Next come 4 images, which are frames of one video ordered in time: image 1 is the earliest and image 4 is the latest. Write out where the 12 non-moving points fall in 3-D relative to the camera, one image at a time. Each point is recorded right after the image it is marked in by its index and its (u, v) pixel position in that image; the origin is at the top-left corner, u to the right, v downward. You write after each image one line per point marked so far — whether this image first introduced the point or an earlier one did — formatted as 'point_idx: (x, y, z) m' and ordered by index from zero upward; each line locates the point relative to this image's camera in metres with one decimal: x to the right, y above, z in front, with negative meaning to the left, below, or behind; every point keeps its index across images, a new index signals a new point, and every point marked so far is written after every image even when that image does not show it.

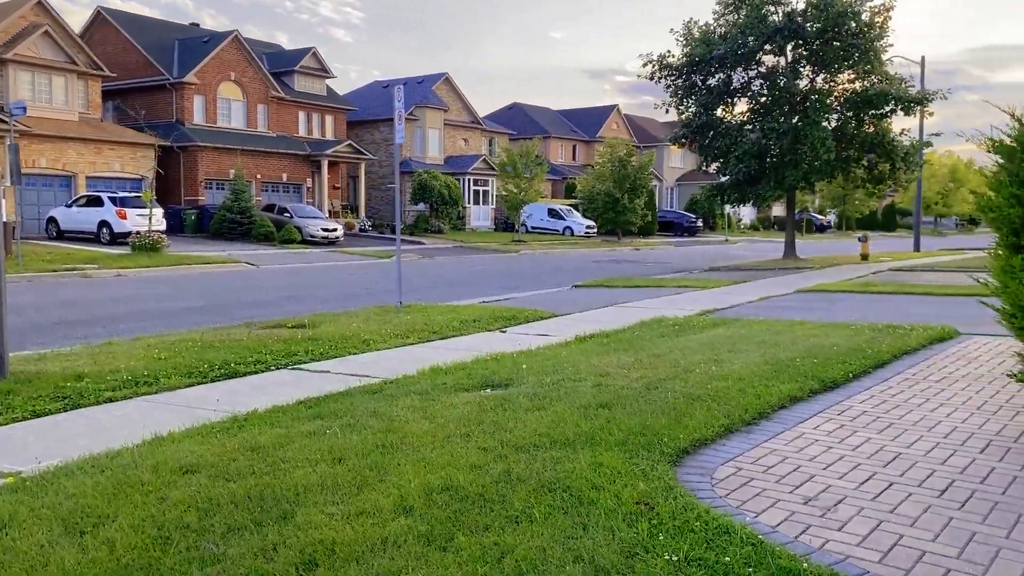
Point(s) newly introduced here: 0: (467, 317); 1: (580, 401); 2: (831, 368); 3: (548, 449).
0: (-0.6, -0.4, +12.0) m
1: (+0.4, -0.7, +5.6) m
2: (+2.4, -0.6, +6.7) m
3: (+0.2, -0.8, +4.5) m
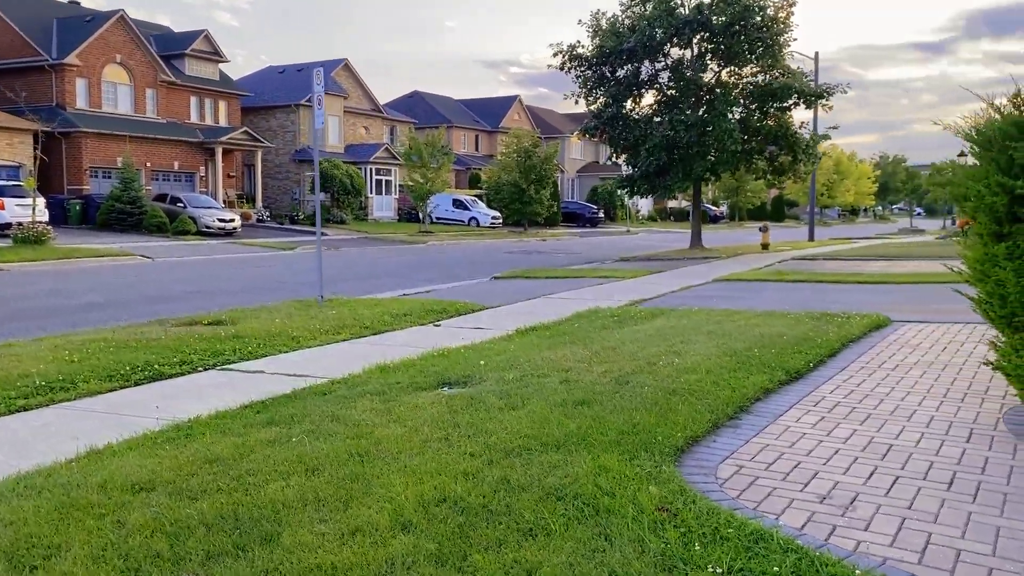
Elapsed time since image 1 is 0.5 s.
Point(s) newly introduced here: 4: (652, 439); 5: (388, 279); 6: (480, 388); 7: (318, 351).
0: (-1.5, -0.3, +11.6) m
1: (+0.3, -0.7, +5.4) m
2: (+2.1, -0.5, +6.7) m
3: (+0.1, -0.8, +4.2) m
4: (+0.7, -0.8, +4.4) m
5: (-2.8, +0.2, +19.6) m
6: (-0.2, -0.7, +5.9) m
7: (-1.9, -0.6, +8.7) m
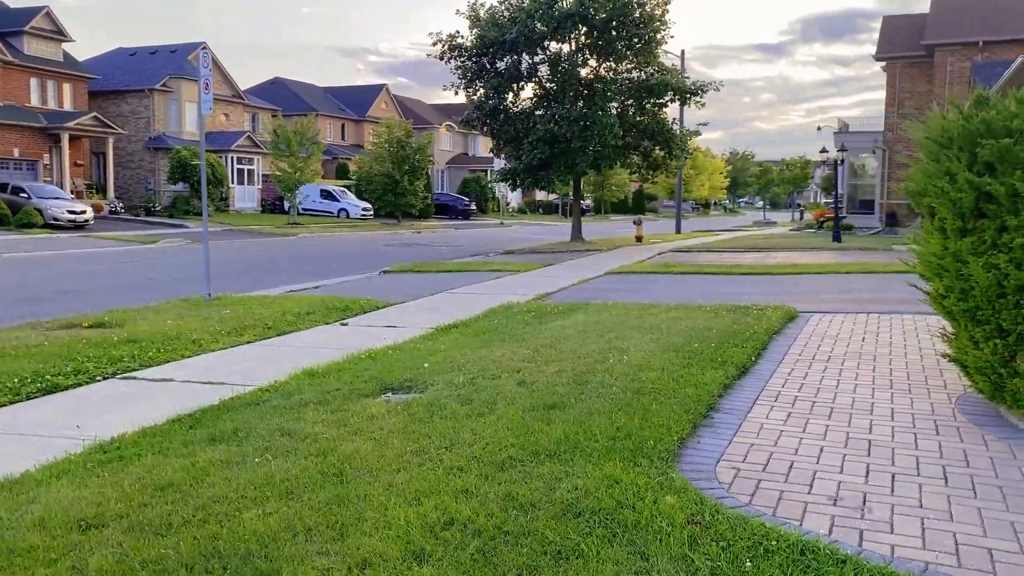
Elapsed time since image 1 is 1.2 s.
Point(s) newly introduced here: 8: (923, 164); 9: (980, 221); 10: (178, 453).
0: (-2.7, -0.3, +11.0) m
1: (0.0, -0.7, +5.1) m
2: (+1.7, -0.5, +6.7) m
3: (+0.1, -0.8, +4.0) m
4: (+0.6, -0.8, +4.2) m
5: (-5.1, +0.3, +18.7) m
6: (-0.5, -0.7, +5.6) m
7: (-2.6, -0.6, +8.1) m
8: (+2.5, +0.7, +5.3) m
9: (+2.5, +0.4, +4.6) m
10: (-1.7, -0.8, +4.4) m
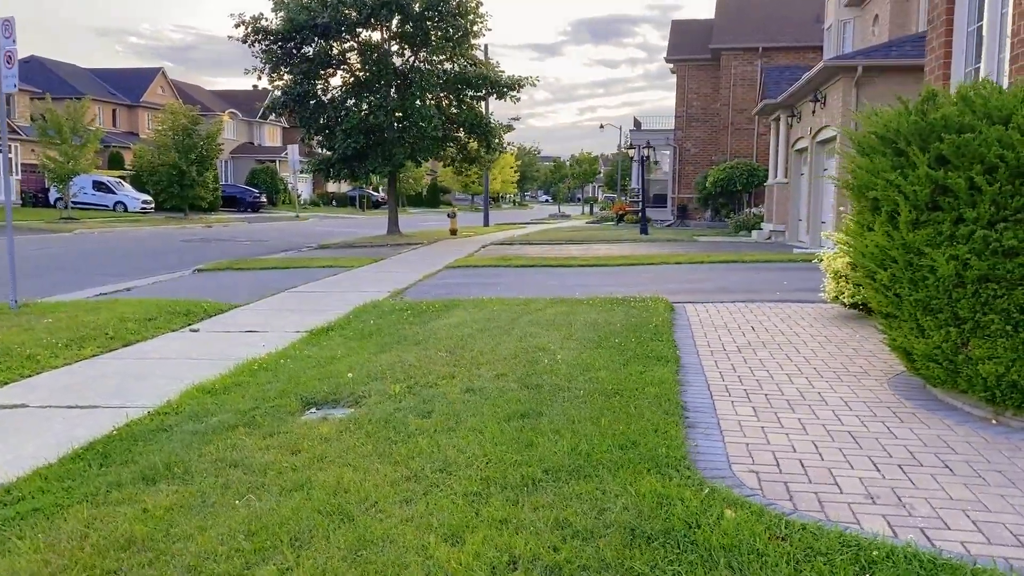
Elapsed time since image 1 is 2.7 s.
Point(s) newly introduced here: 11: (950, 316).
0: (-4.2, -0.3, +9.8) m
1: (-0.1, -0.7, +4.7) m
2: (+1.1, -0.4, +6.7) m
3: (+0.2, -0.8, +3.6) m
4: (+0.7, -0.7, +4.0) m
5: (-8.4, +0.2, +16.7) m
6: (-0.8, -0.7, +5.1) m
7: (-3.4, -0.7, +7.0) m
8: (+2.2, +0.8, +5.4) m
9: (+2.3, +0.4, +4.8) m
10: (-1.7, -0.9, +3.6) m
11: (+2.4, -0.2, +4.8) m
